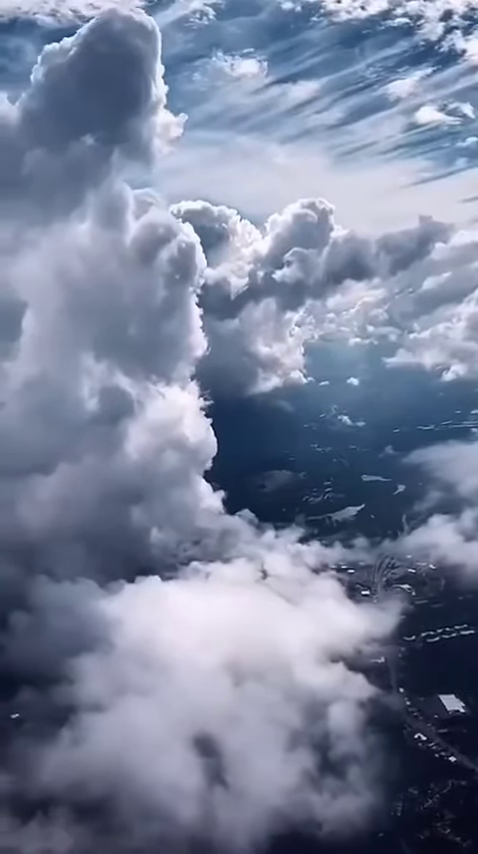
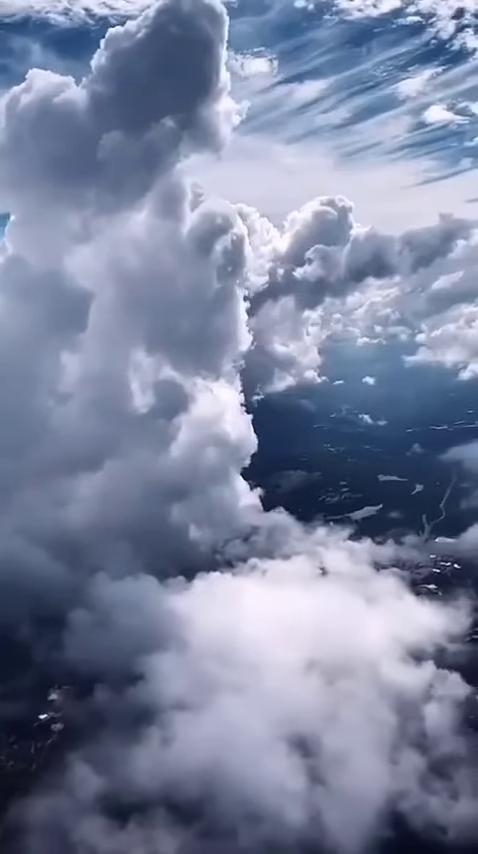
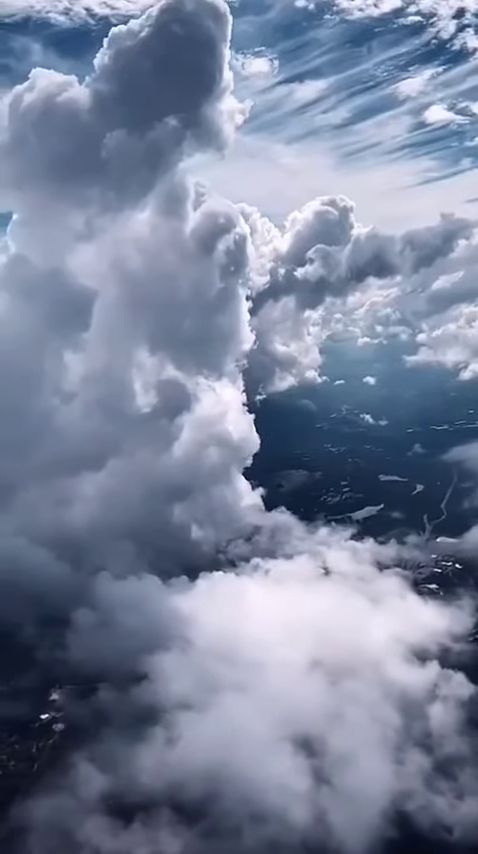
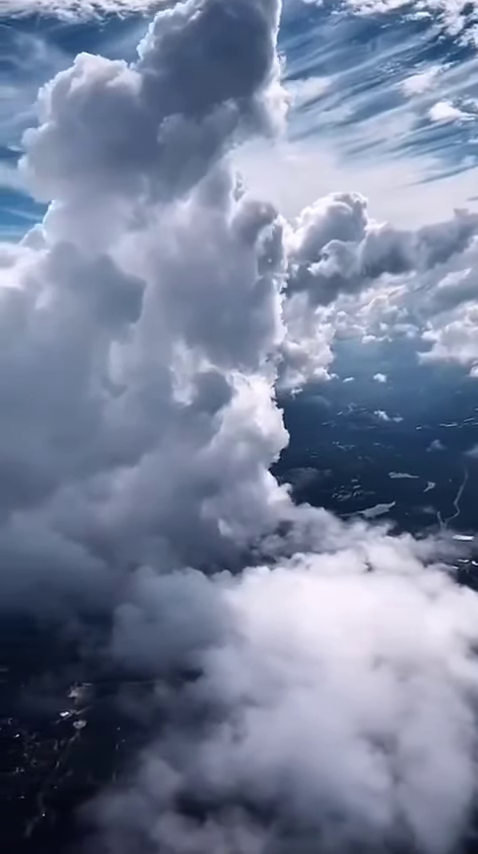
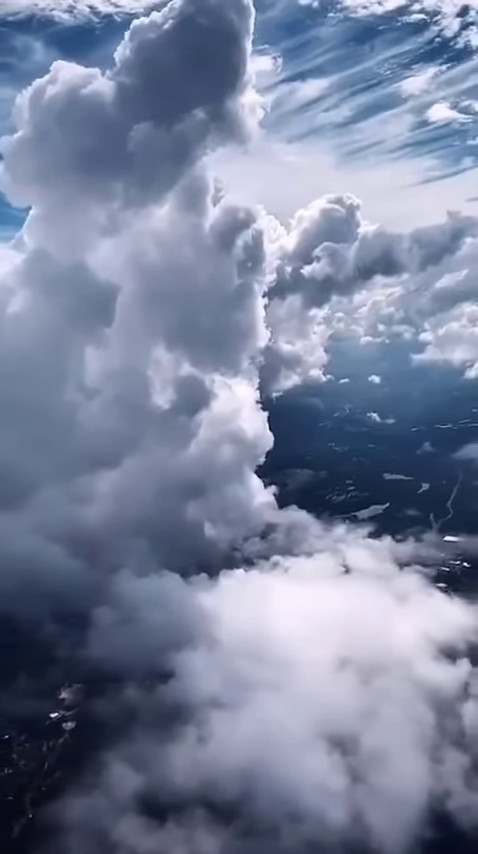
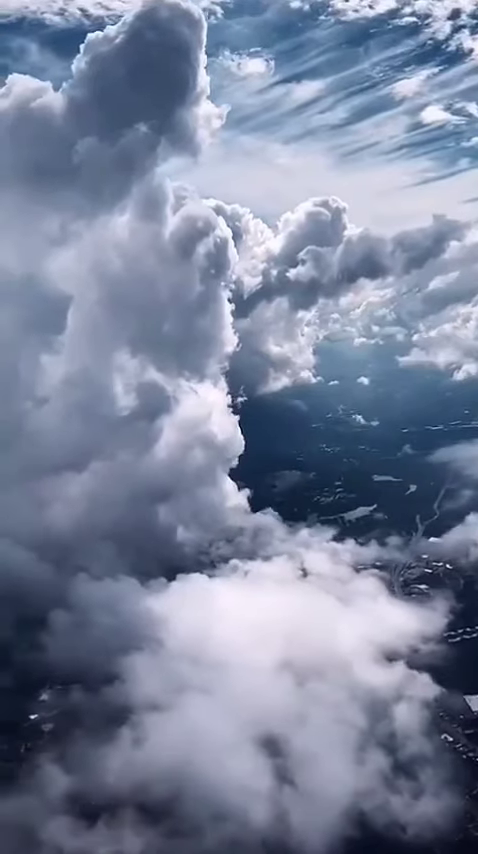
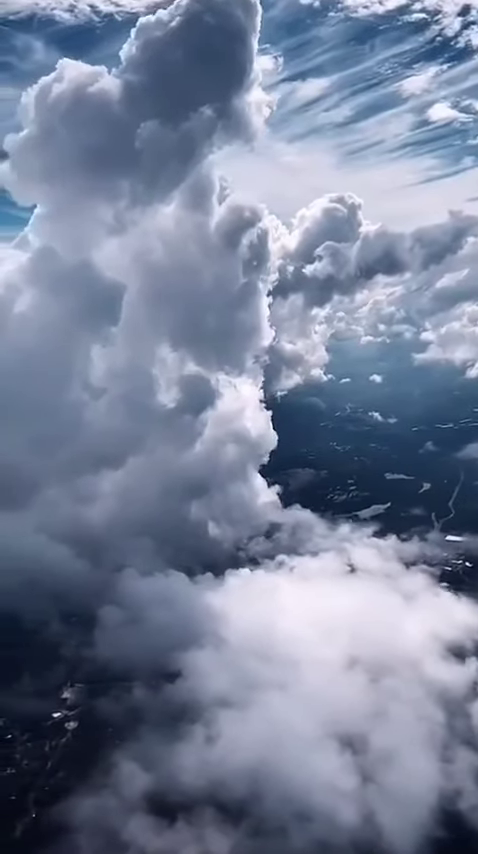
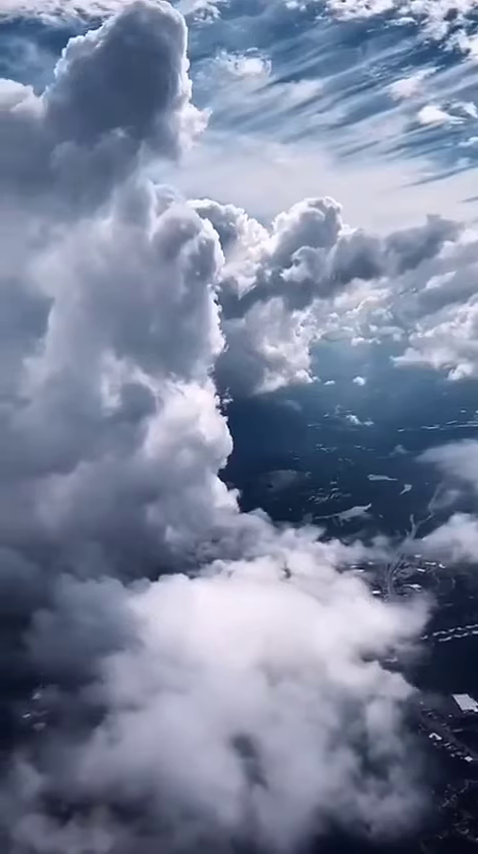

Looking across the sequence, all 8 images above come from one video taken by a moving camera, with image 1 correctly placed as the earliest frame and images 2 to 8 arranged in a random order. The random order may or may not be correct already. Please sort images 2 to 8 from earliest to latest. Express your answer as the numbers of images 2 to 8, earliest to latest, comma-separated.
8, 6, 3, 7, 4, 5, 2
